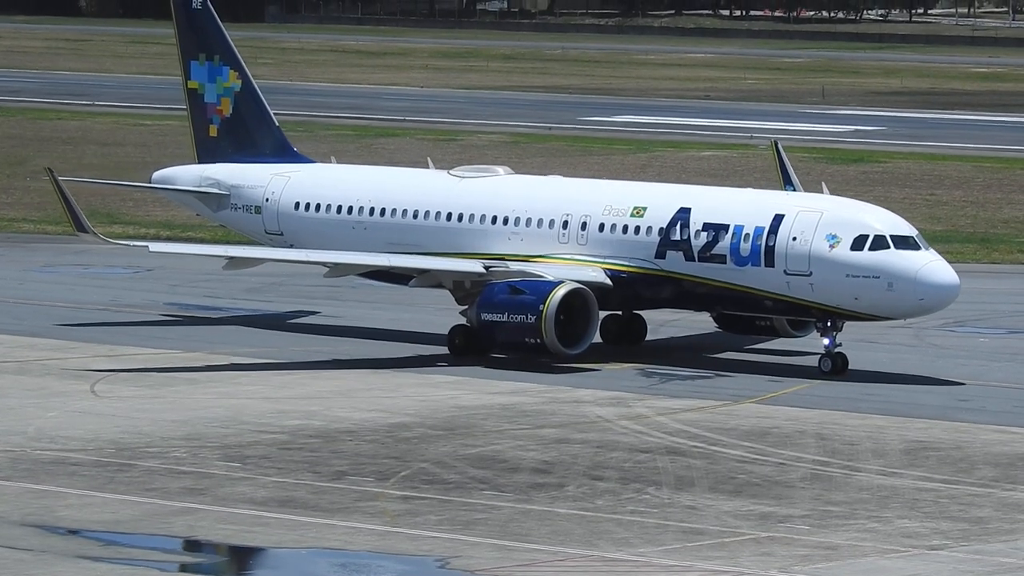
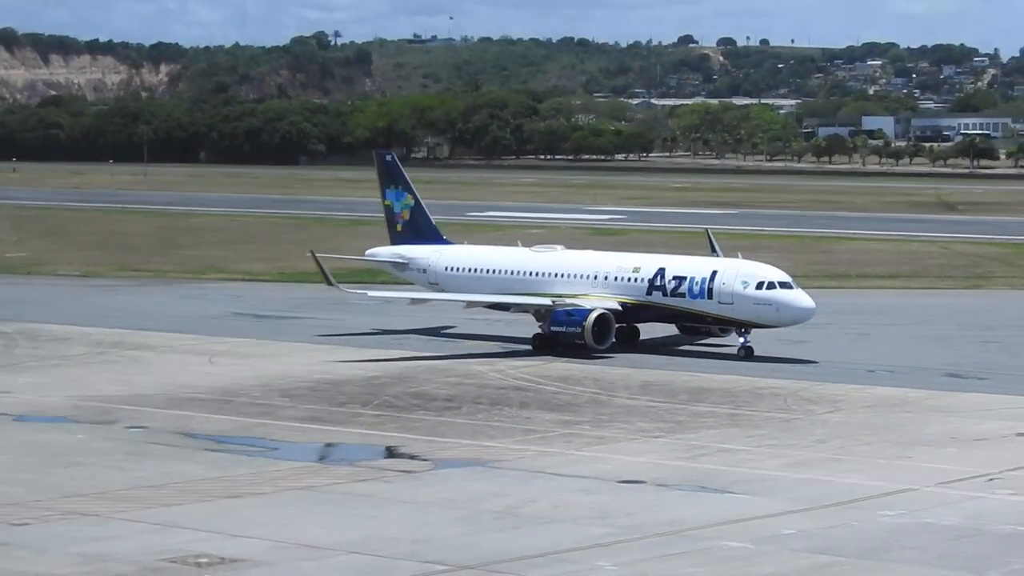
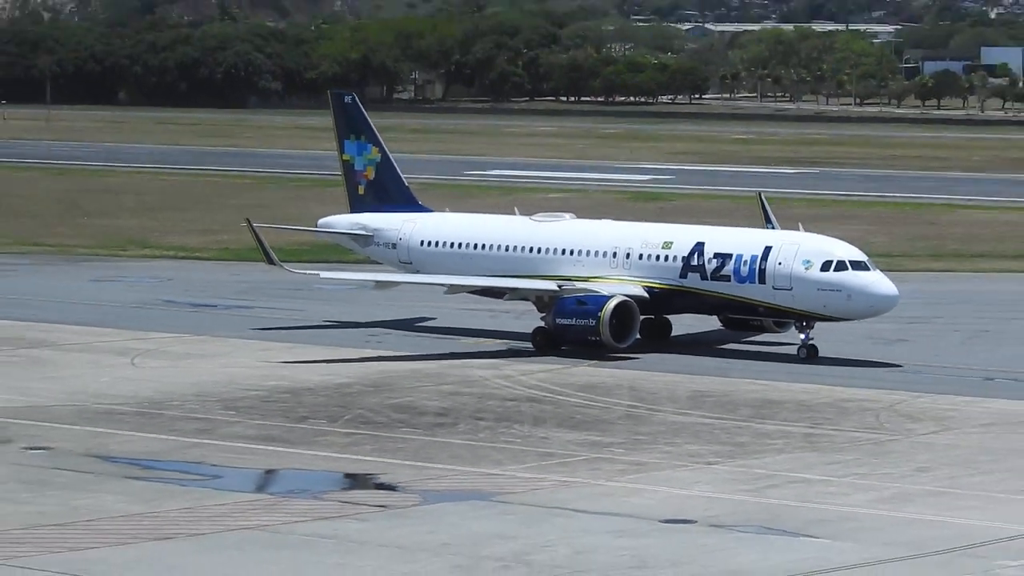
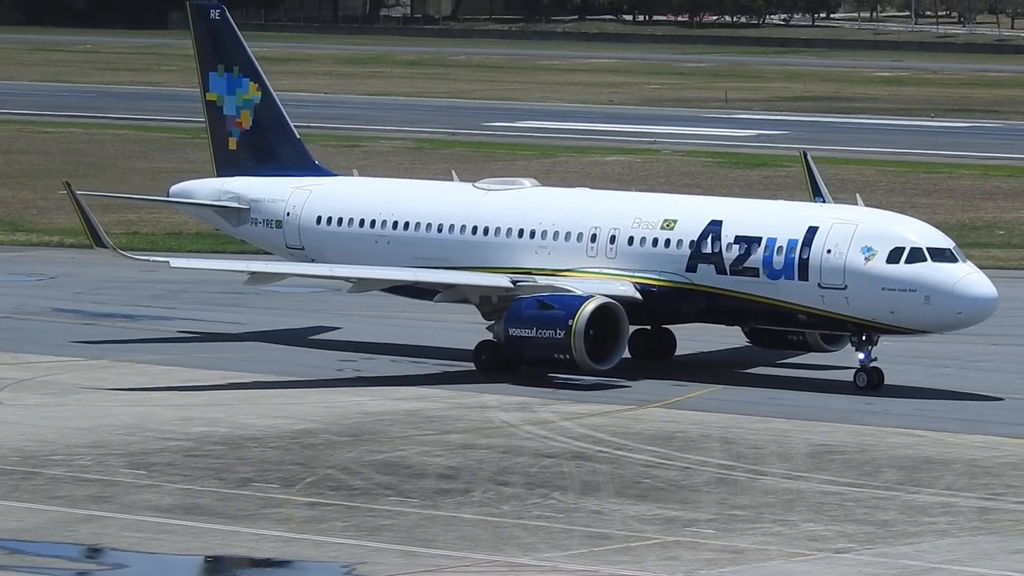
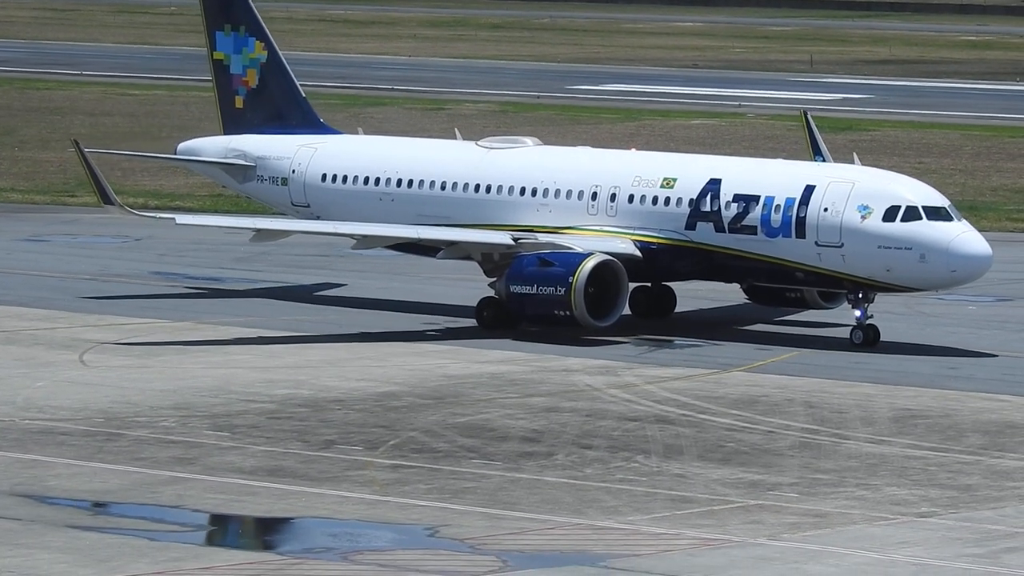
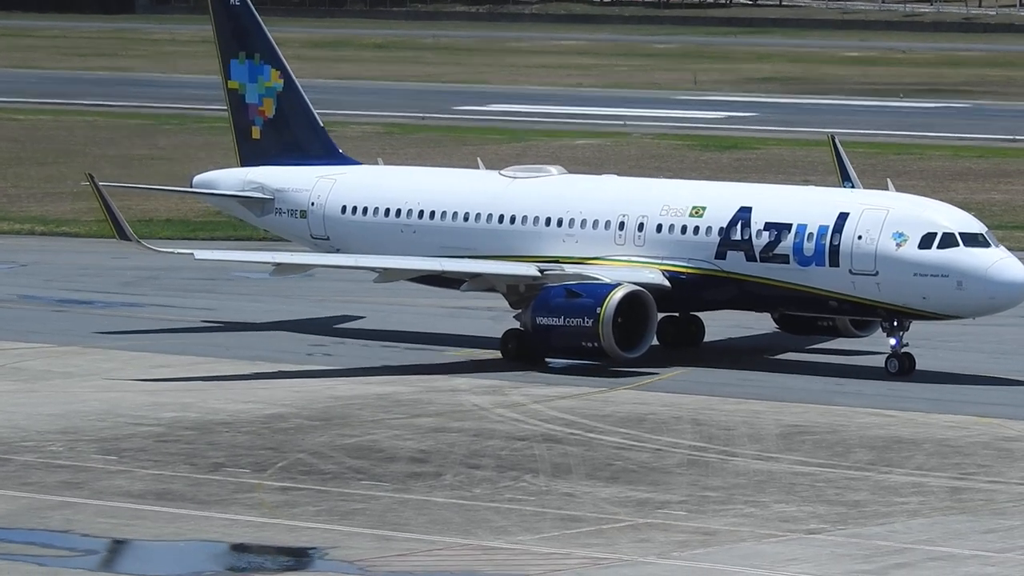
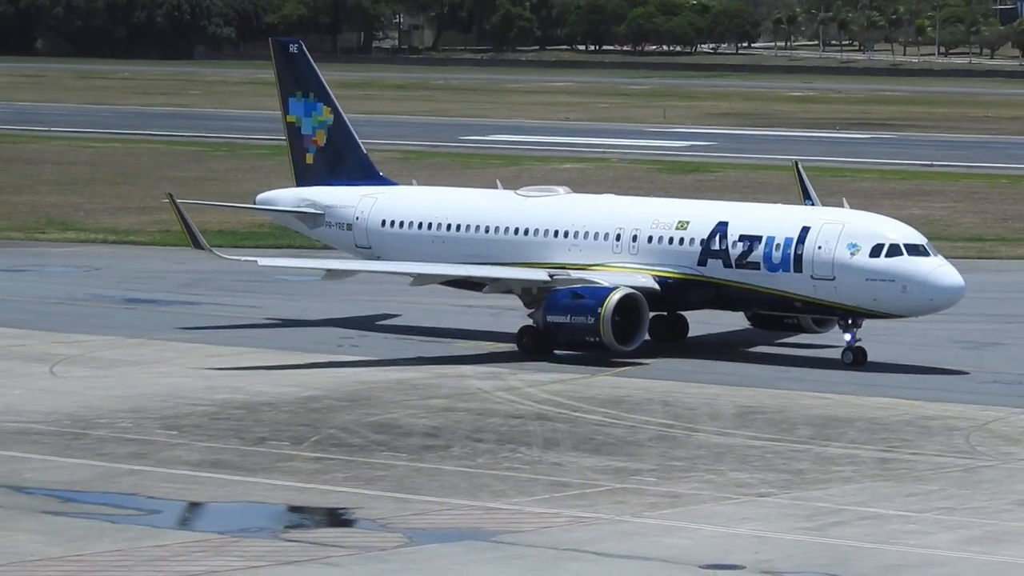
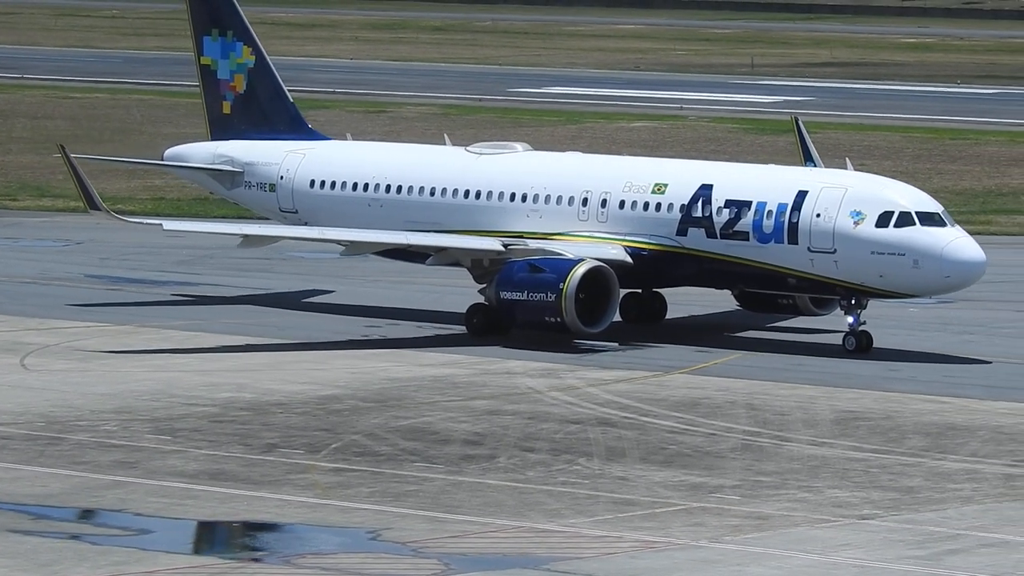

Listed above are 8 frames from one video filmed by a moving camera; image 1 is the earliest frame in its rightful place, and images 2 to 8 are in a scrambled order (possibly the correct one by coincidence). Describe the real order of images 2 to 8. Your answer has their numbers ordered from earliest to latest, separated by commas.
5, 8, 4, 6, 7, 3, 2
